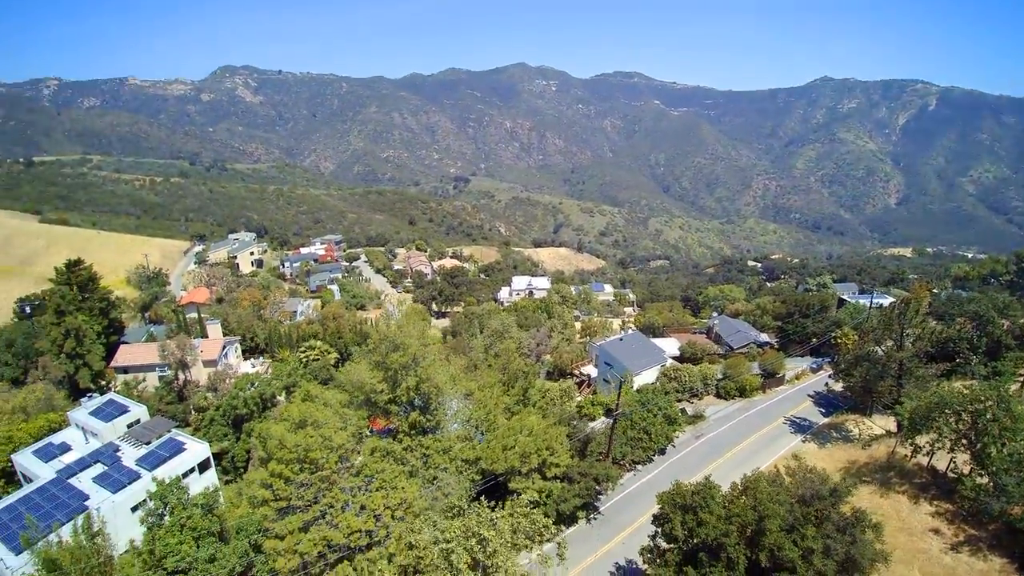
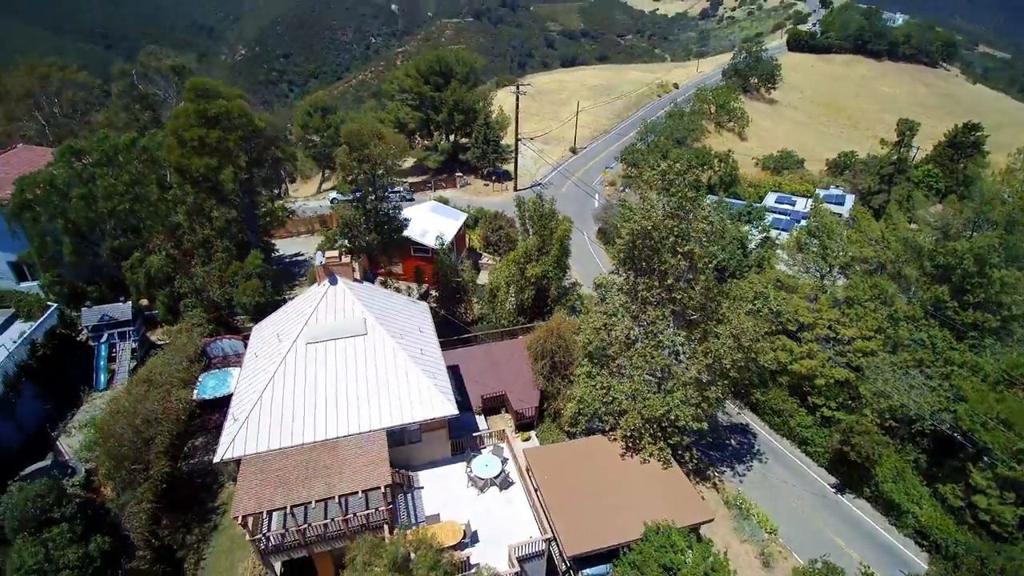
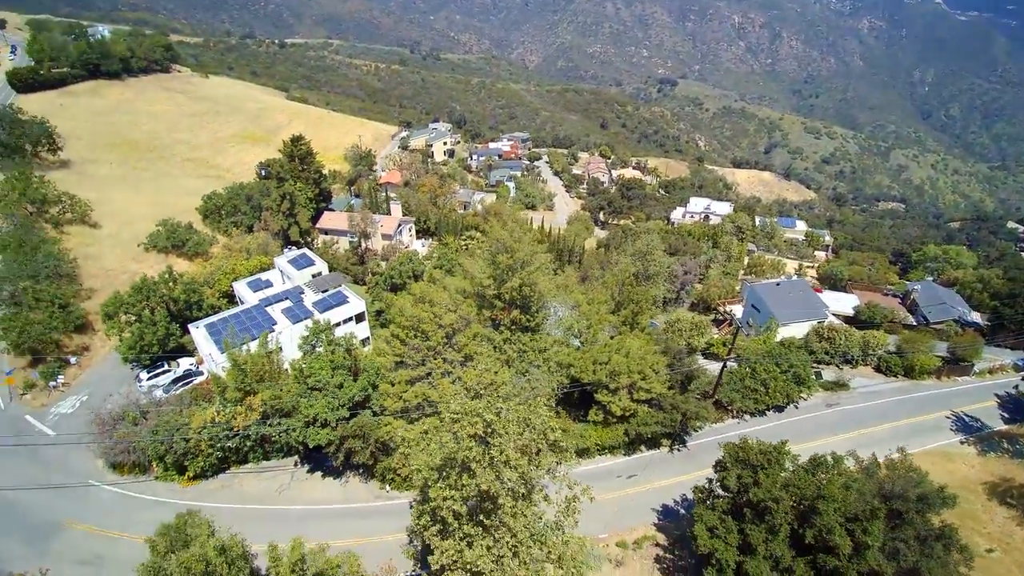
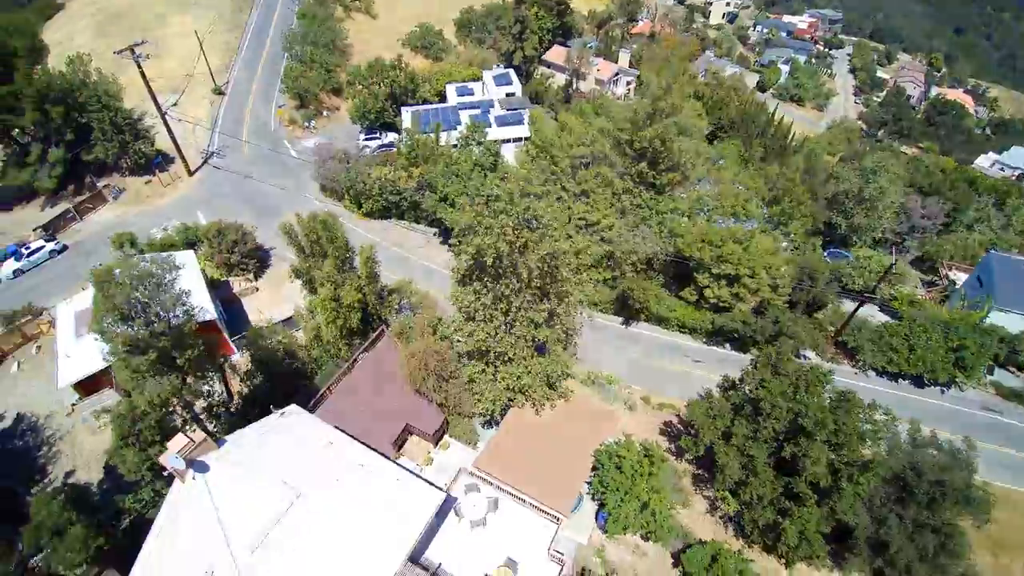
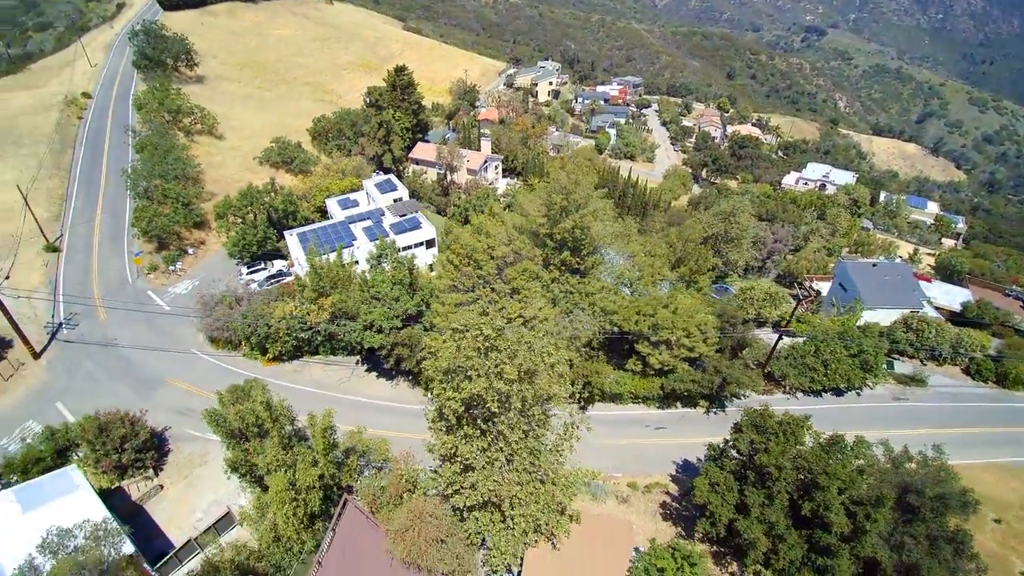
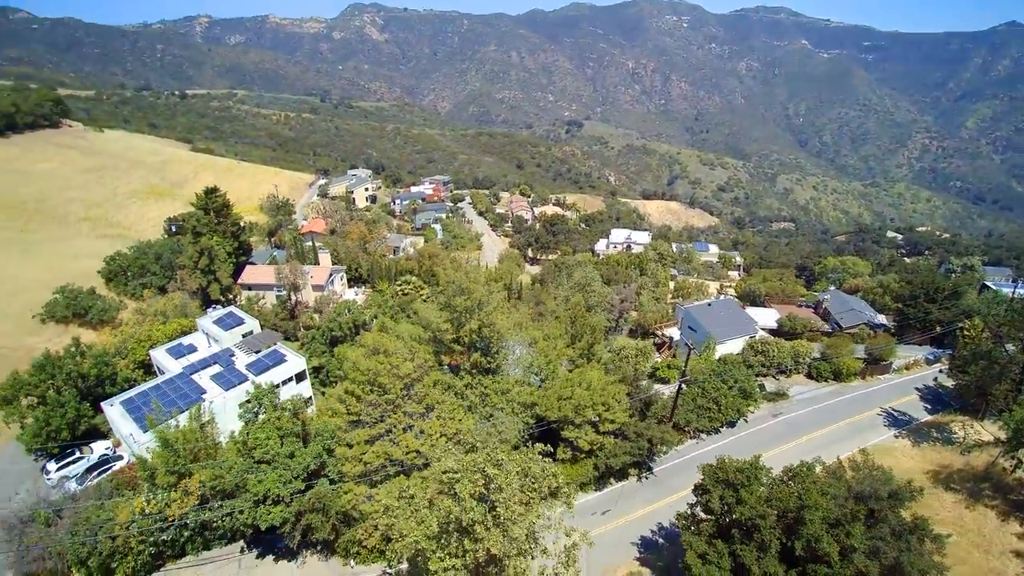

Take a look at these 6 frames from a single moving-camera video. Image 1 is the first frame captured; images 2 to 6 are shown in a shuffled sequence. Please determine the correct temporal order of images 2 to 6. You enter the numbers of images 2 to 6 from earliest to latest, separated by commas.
6, 3, 5, 4, 2
